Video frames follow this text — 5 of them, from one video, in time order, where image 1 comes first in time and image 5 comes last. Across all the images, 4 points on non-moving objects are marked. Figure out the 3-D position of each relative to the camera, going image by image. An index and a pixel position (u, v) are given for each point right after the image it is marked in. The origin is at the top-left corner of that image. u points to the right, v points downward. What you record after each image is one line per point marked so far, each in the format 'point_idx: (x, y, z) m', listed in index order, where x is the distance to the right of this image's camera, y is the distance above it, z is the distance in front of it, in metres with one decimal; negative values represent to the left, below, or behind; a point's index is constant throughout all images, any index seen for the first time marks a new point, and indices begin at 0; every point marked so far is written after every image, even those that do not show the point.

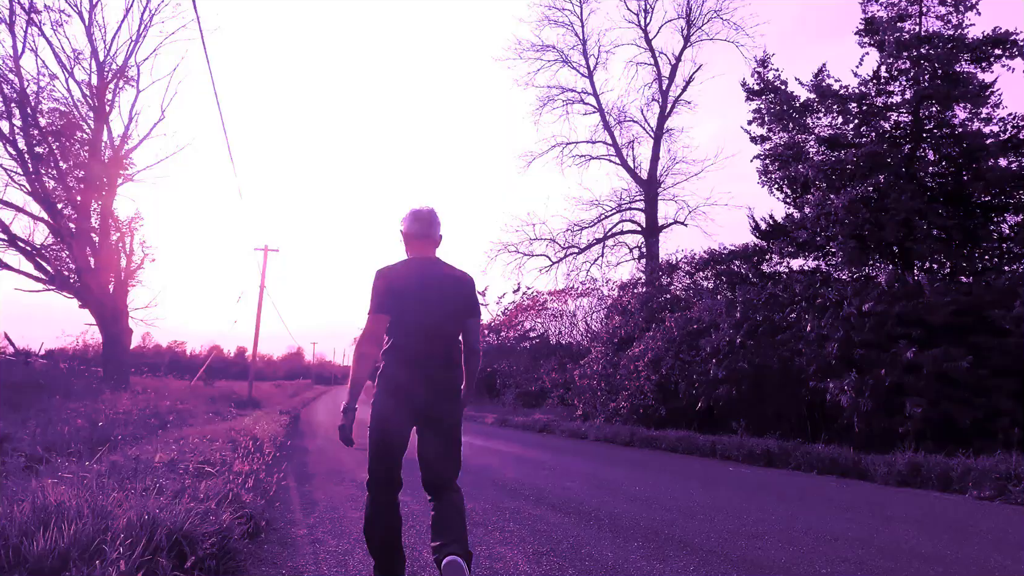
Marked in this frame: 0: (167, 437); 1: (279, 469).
0: (-6.2, -2.4, +14.6) m
1: (-3.2, -2.5, +11.3) m
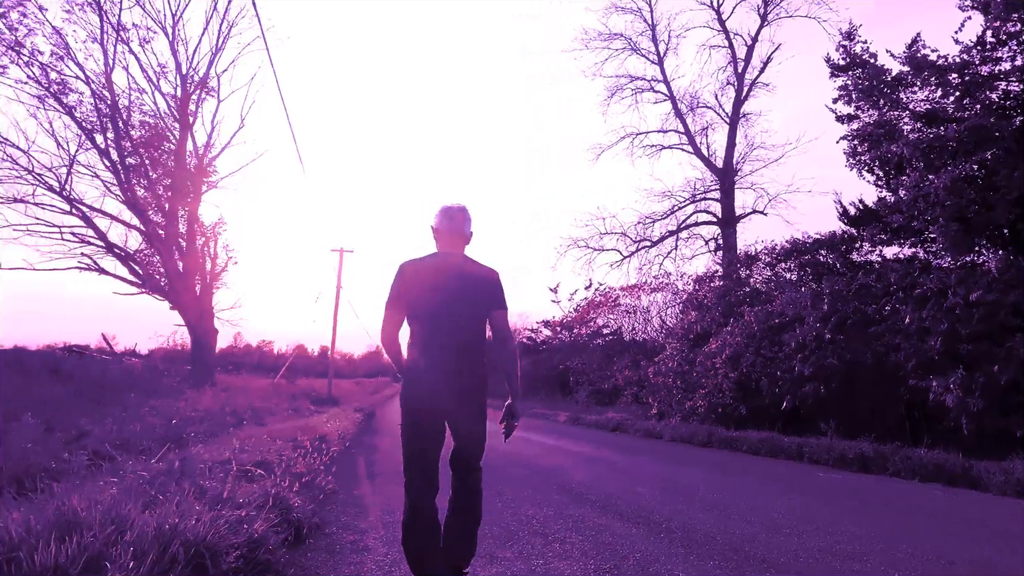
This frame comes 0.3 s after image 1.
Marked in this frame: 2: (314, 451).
0: (-4.9, -2.4, +14.5) m
1: (-2.3, -2.4, +11.0) m
2: (-2.6, -2.1, +10.8) m
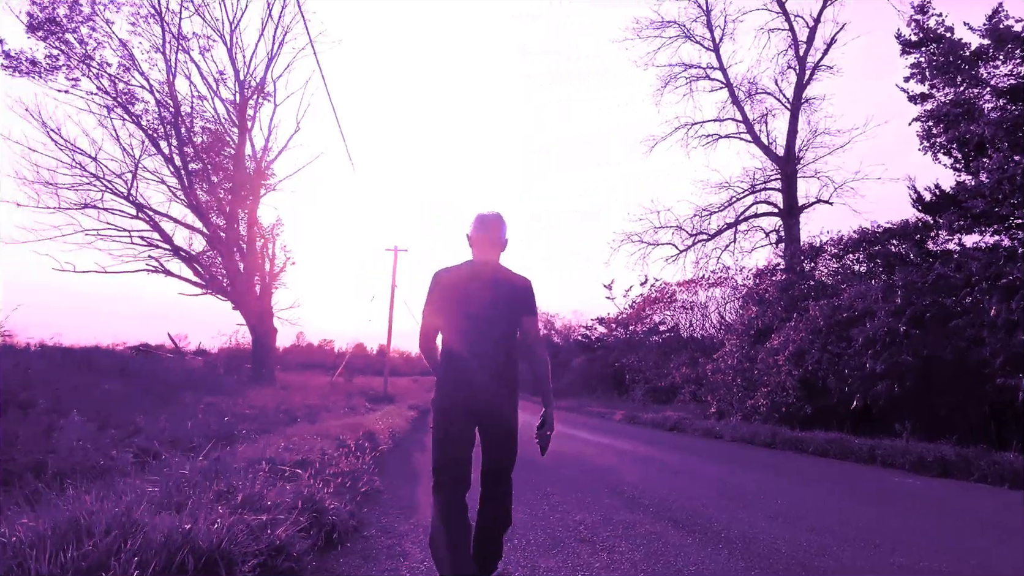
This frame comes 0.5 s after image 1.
0: (-4.0, -2.3, +14.3) m
1: (-1.6, -2.3, +10.6) m
2: (-2.0, -2.0, +10.5) m
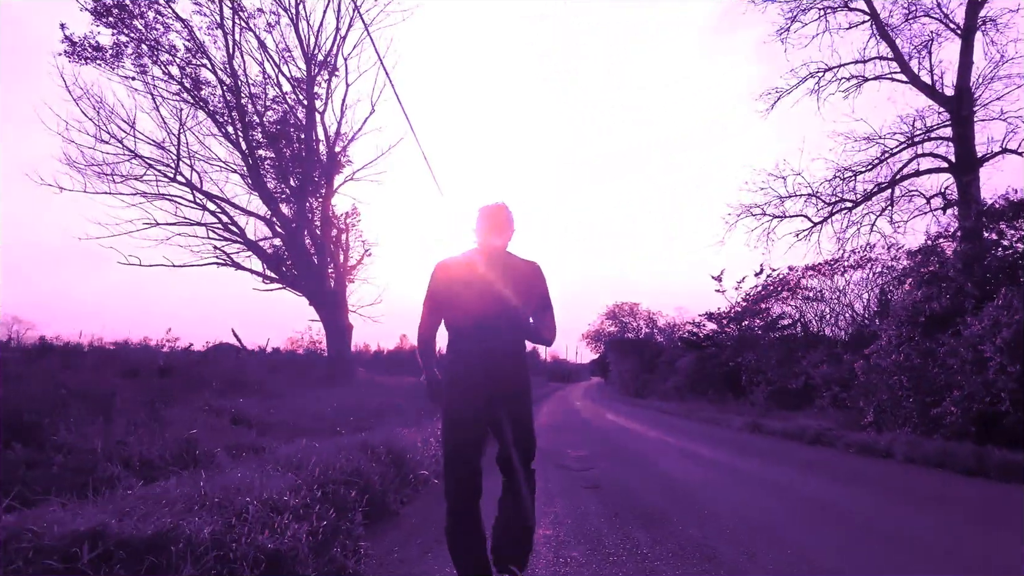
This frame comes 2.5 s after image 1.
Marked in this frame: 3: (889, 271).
0: (-2.7, -2.0, +11.0) m
1: (-0.8, -1.9, +7.1) m
2: (-1.2, -1.6, +7.0) m
3: (+9.1, +0.4, +19.6) m
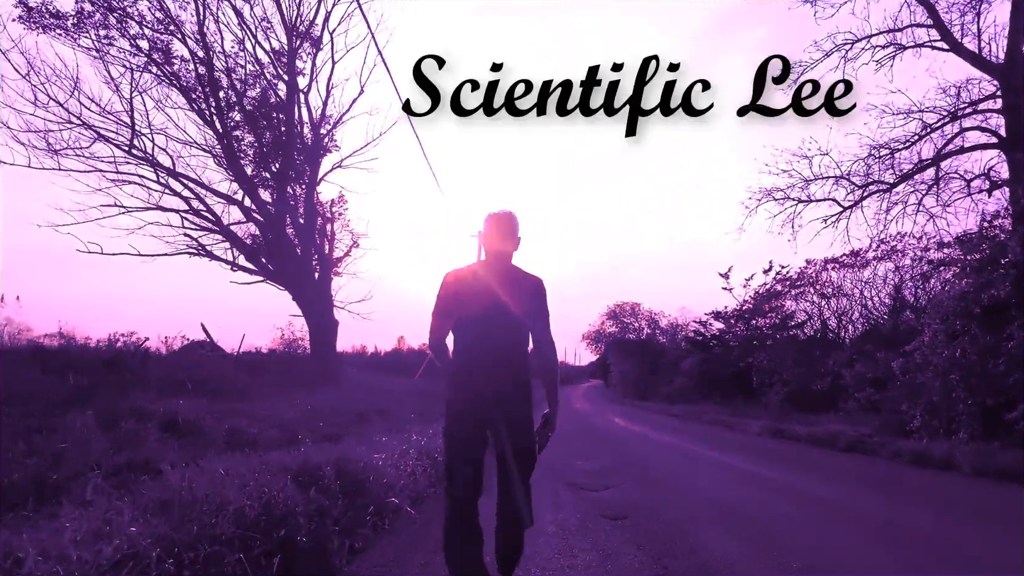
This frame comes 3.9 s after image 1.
0: (-2.8, -1.7, +9.1) m
1: (-0.8, -1.7, +5.2) m
2: (-1.2, -1.3, +5.1) m
3: (+9.0, +0.6, +17.7) m
